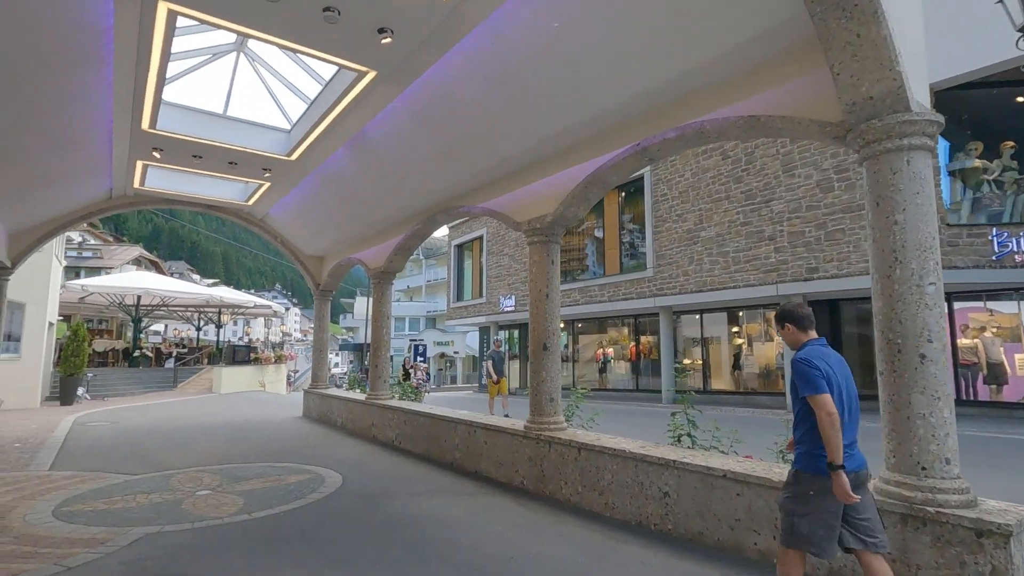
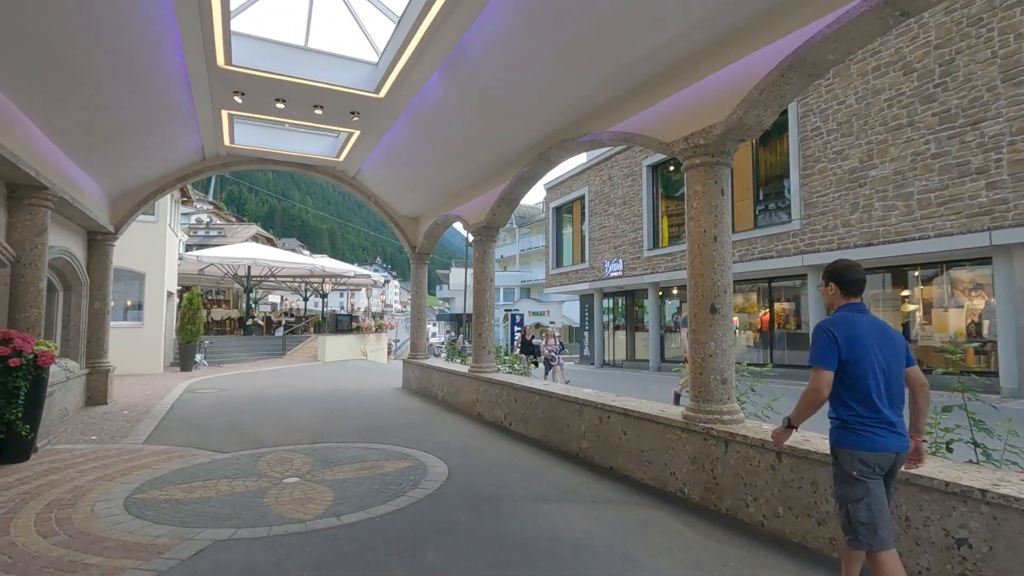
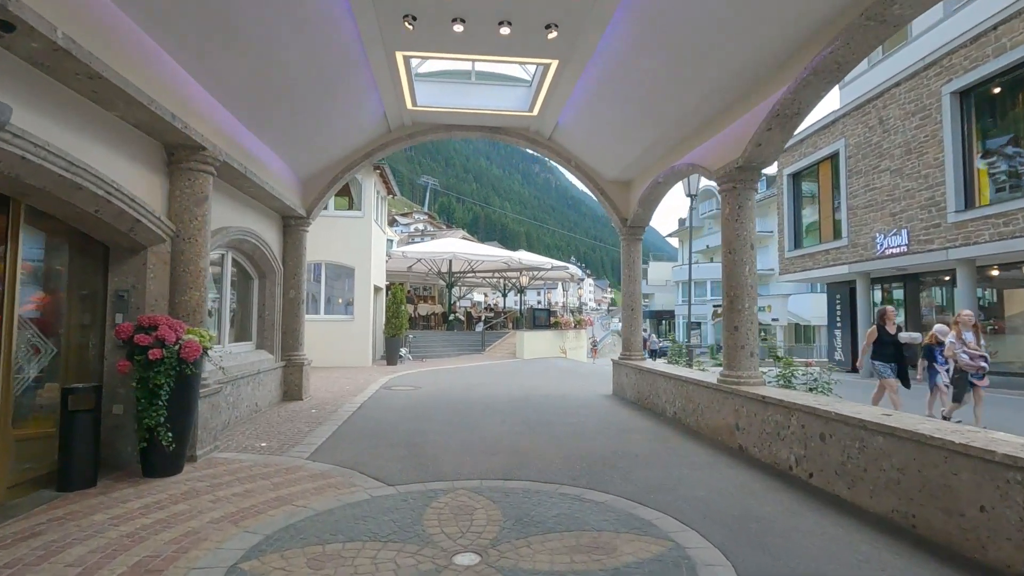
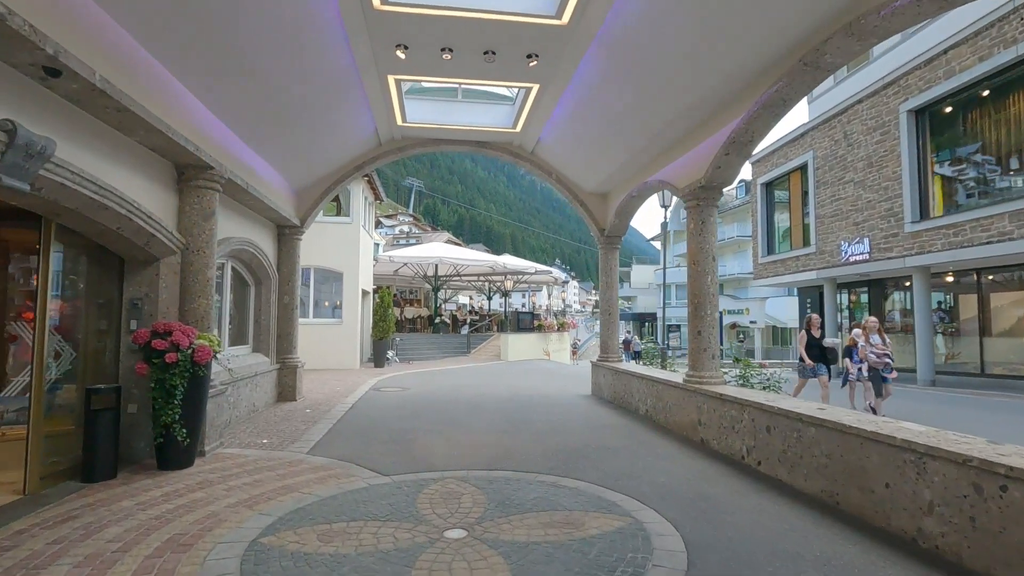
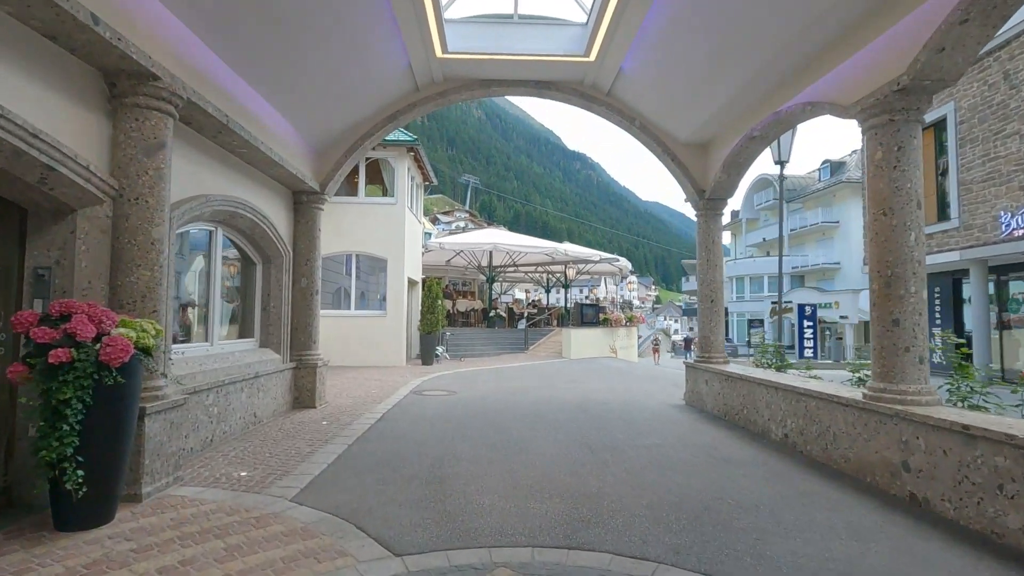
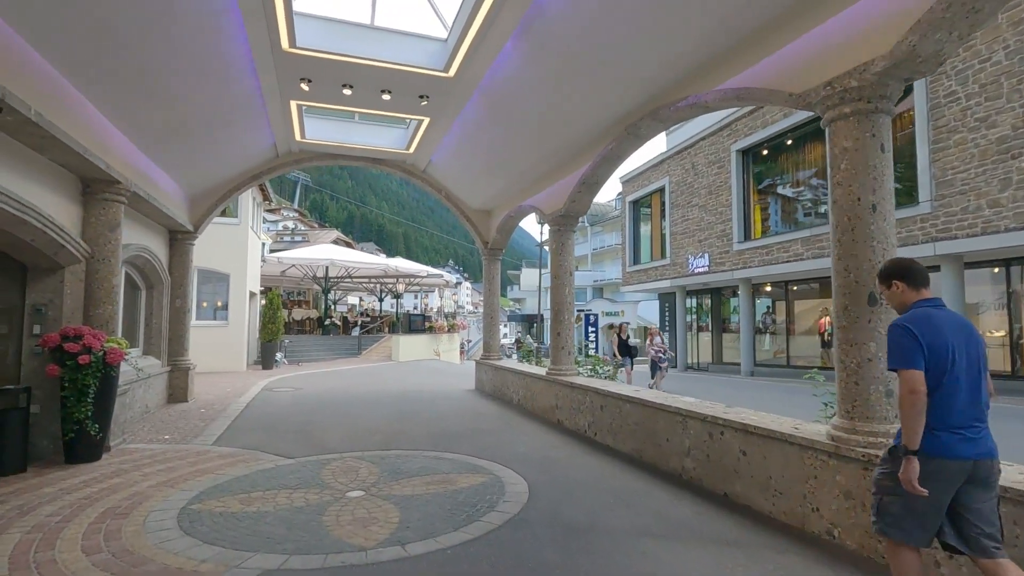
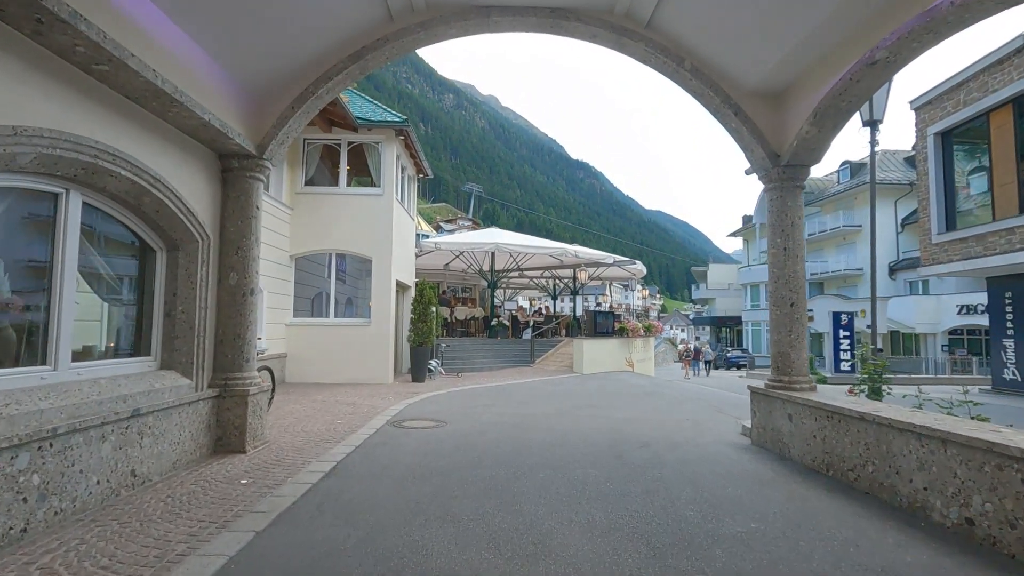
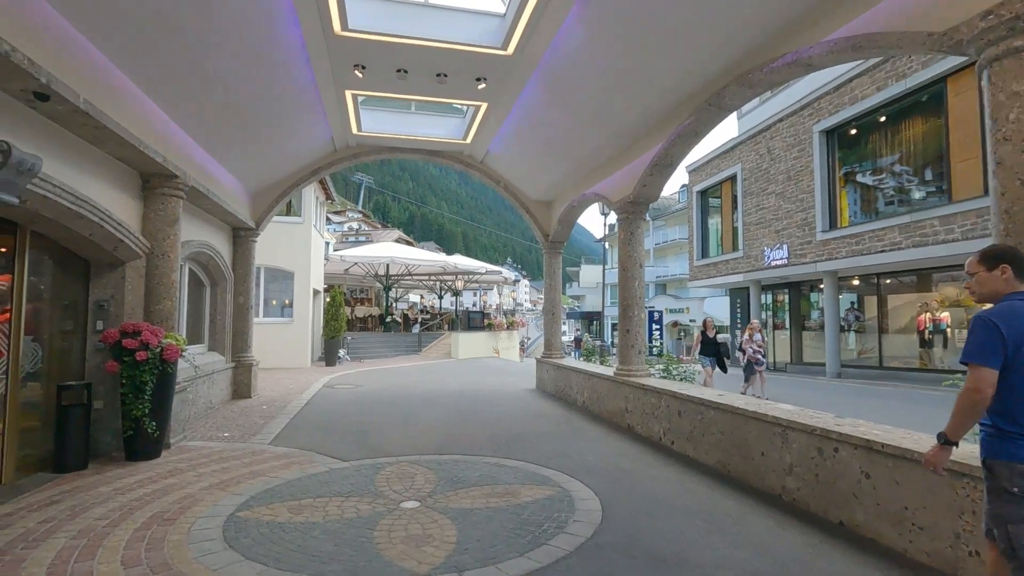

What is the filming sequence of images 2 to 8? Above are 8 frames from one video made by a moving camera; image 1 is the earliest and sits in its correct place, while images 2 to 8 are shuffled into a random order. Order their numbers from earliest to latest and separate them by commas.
2, 6, 8, 4, 3, 5, 7
